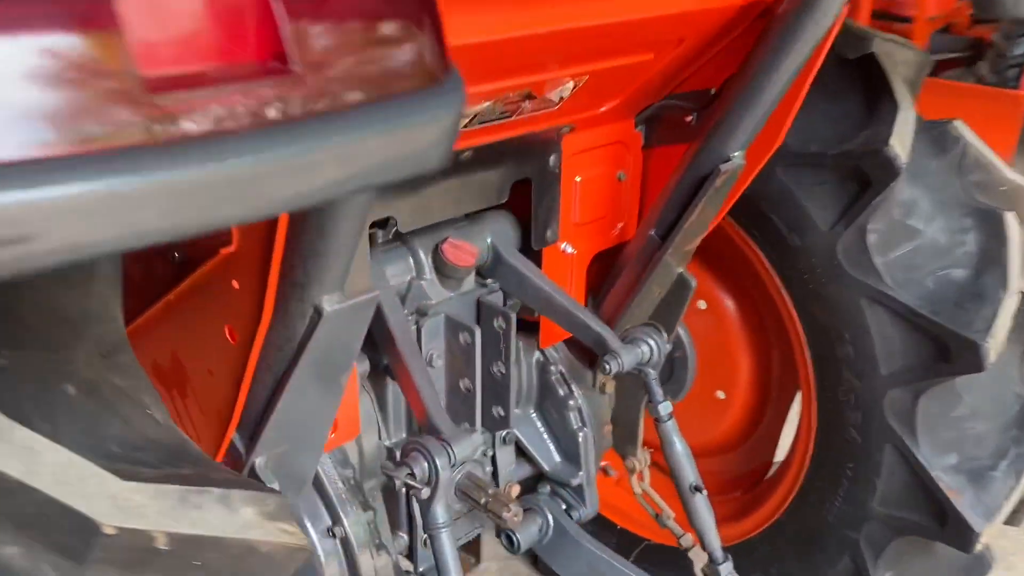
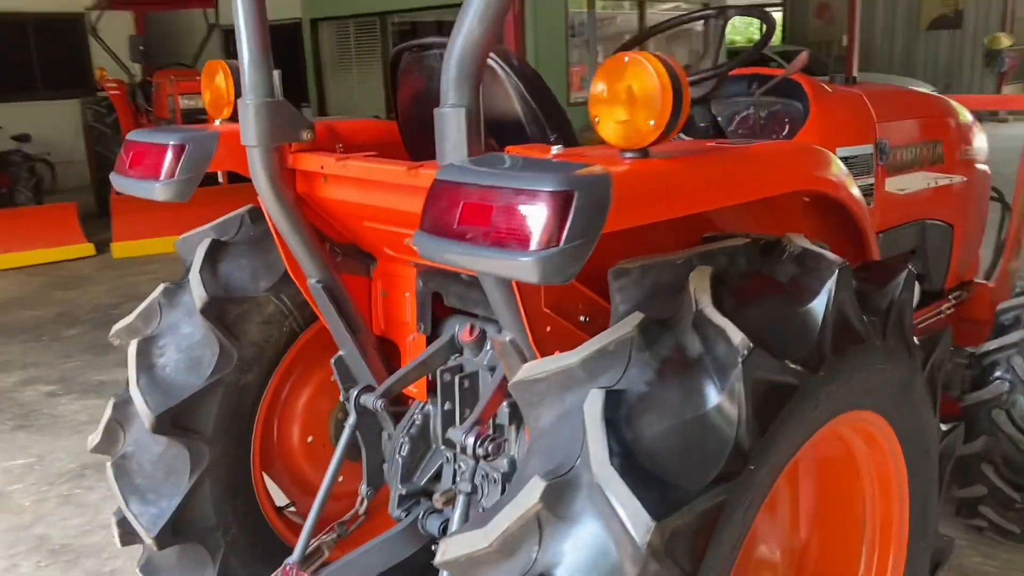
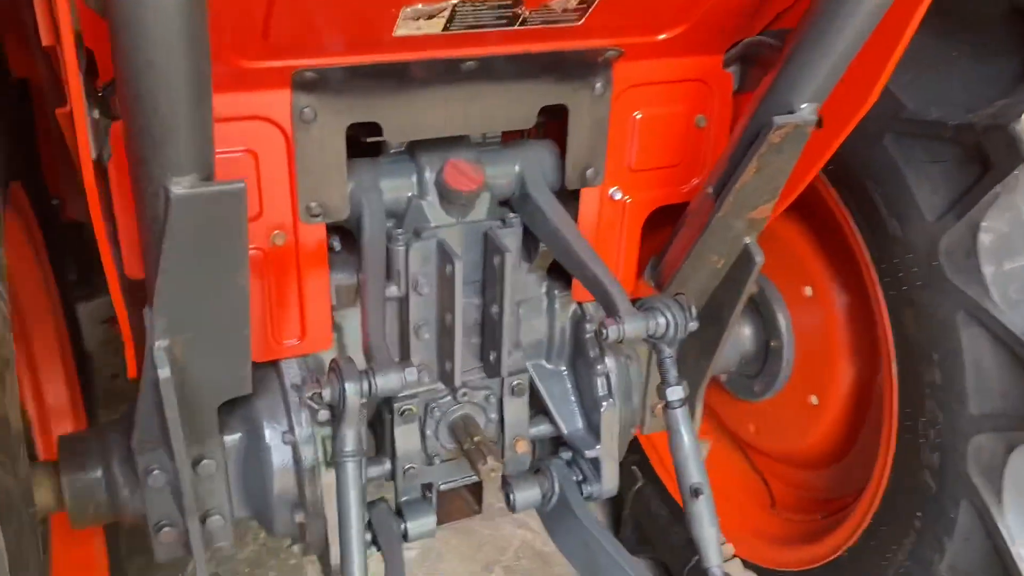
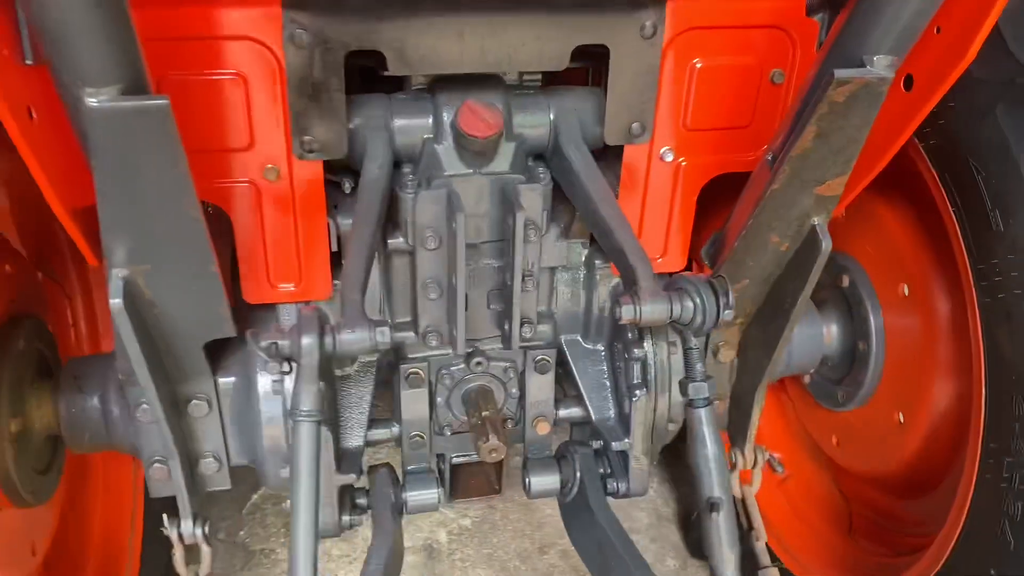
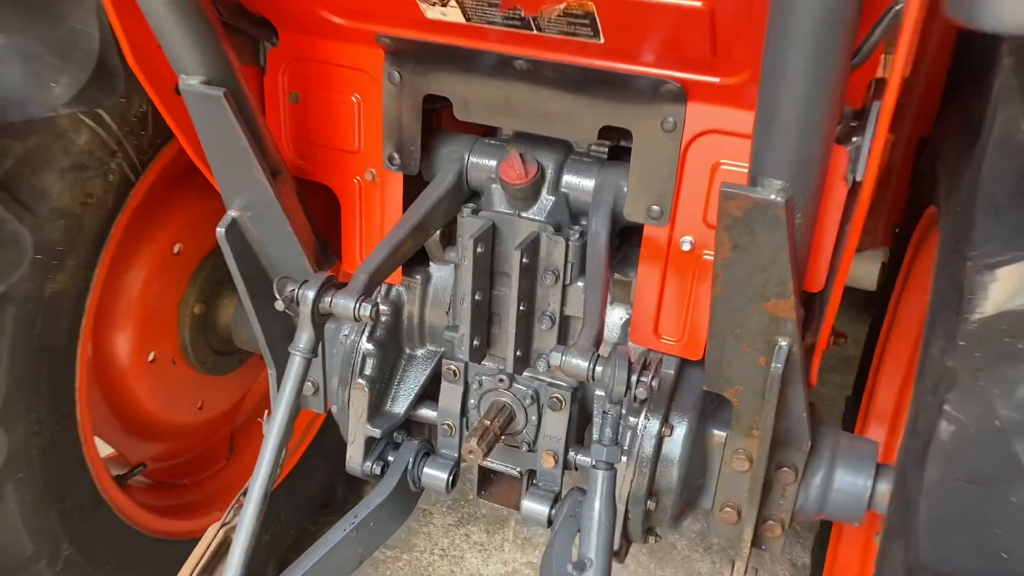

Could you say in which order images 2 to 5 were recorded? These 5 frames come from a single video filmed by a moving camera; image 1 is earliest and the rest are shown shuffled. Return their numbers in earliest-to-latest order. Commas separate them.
3, 4, 5, 2
